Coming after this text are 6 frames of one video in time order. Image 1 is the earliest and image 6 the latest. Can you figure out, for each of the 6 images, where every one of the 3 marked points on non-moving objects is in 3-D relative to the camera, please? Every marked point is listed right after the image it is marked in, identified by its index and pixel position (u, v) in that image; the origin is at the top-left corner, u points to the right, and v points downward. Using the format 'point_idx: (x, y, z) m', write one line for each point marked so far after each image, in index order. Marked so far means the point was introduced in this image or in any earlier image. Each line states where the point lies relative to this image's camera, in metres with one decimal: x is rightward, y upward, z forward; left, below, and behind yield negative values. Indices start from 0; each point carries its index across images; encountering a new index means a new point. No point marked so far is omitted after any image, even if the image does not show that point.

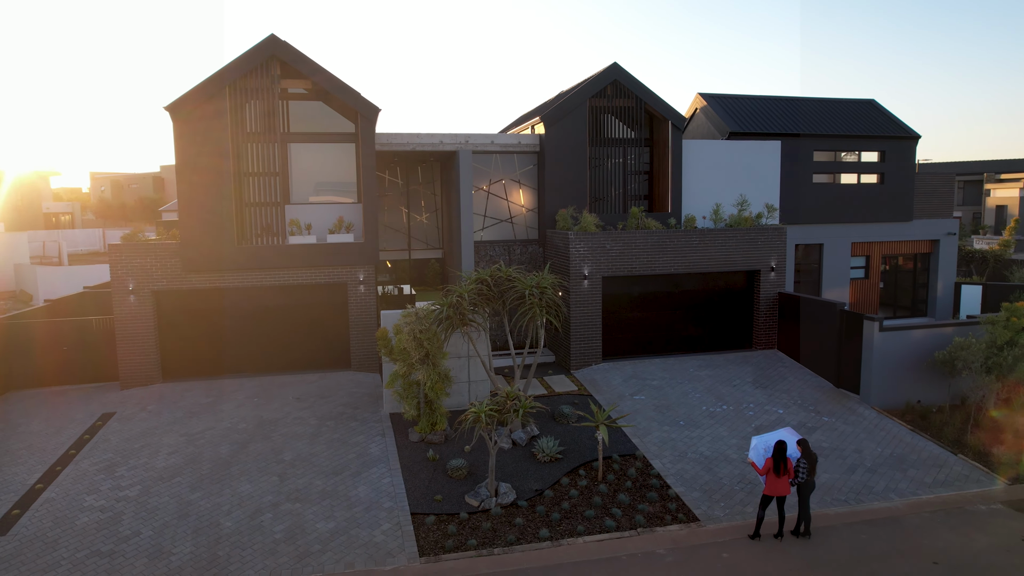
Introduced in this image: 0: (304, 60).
0: (-4.8, +5.1, +13.9) m
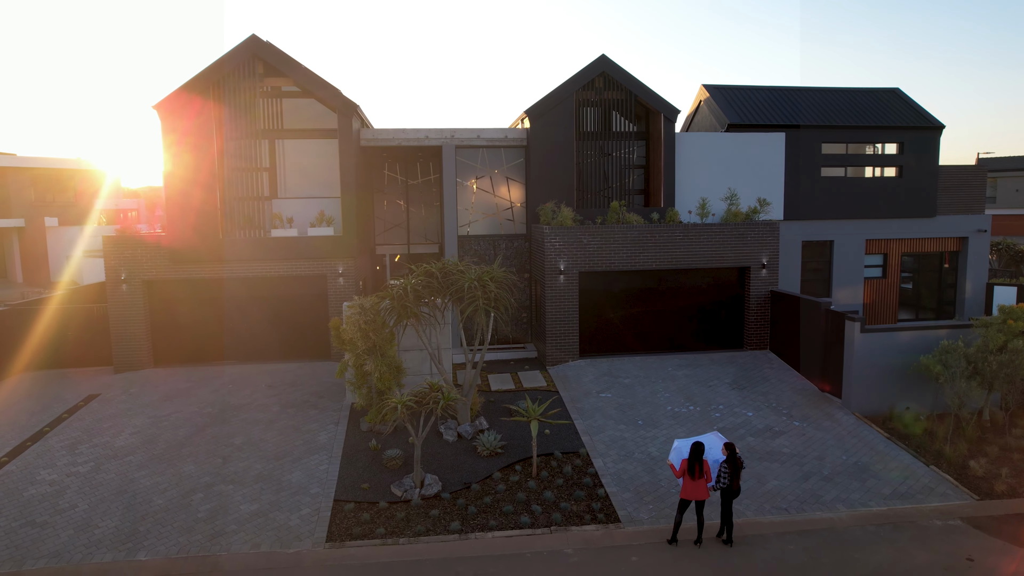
0: (-5.3, +5.3, +14.3) m
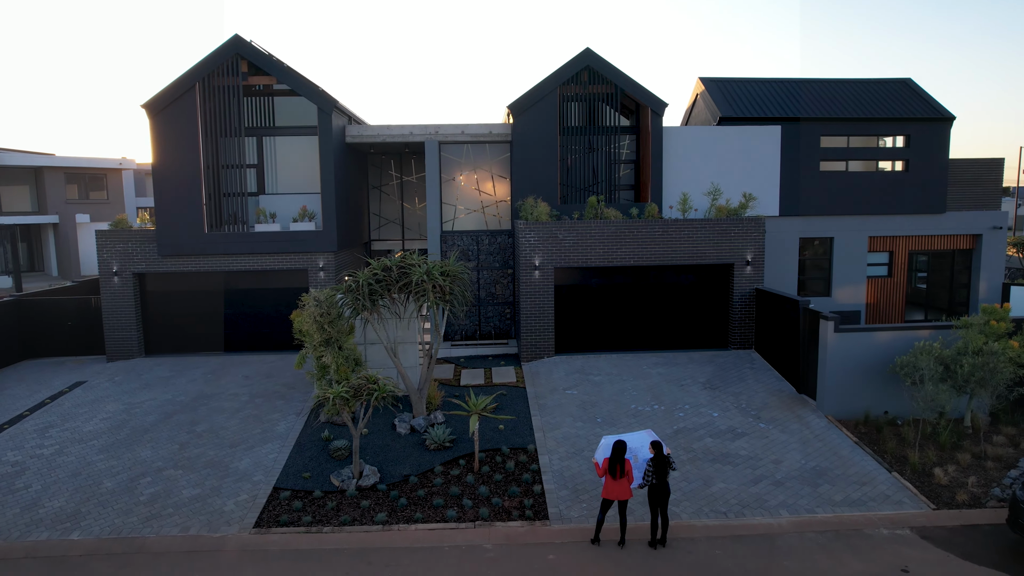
0: (-5.9, +5.5, +14.6) m
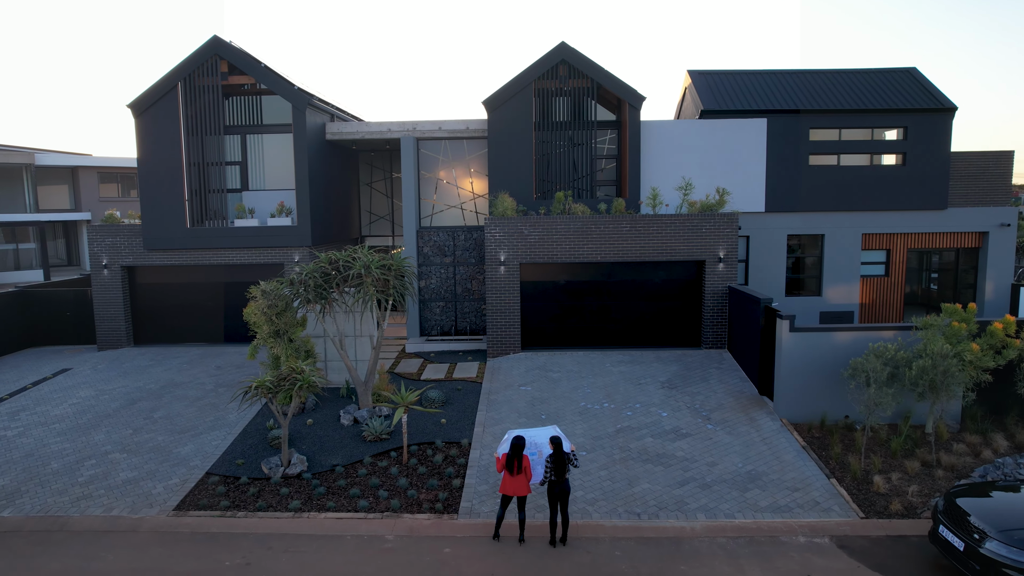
0: (-6.6, +5.6, +15.0) m
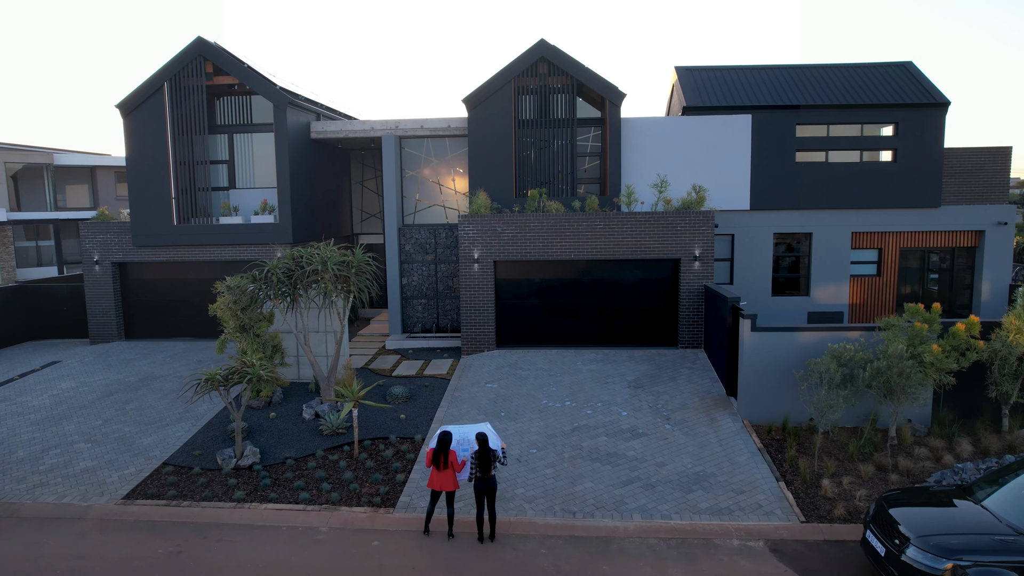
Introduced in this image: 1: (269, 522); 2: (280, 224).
0: (-7.1, +5.7, +15.4) m
1: (-3.3, -3.2, +8.4) m
2: (-5.9, +1.6, +15.7) m
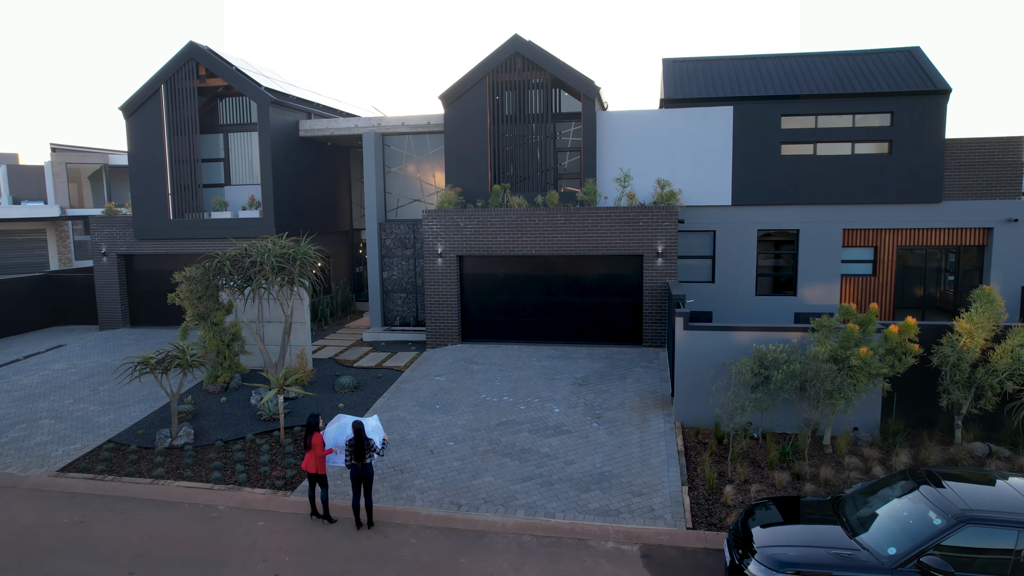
0: (-7.8, +6.0, +16.2) m
1: (-4.9, -3.0, +8.9) m
2: (-6.5, +1.8, +16.3) m
